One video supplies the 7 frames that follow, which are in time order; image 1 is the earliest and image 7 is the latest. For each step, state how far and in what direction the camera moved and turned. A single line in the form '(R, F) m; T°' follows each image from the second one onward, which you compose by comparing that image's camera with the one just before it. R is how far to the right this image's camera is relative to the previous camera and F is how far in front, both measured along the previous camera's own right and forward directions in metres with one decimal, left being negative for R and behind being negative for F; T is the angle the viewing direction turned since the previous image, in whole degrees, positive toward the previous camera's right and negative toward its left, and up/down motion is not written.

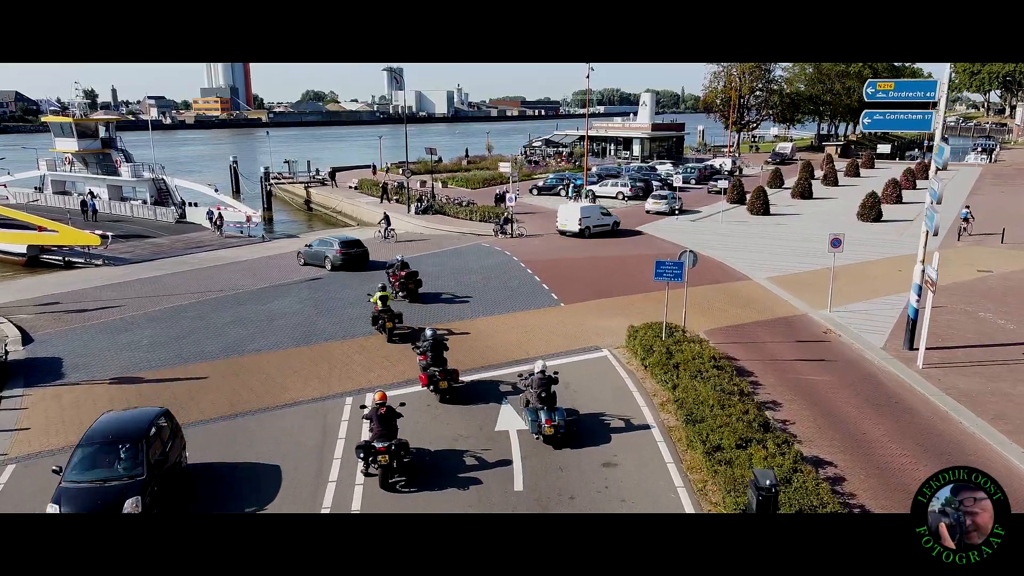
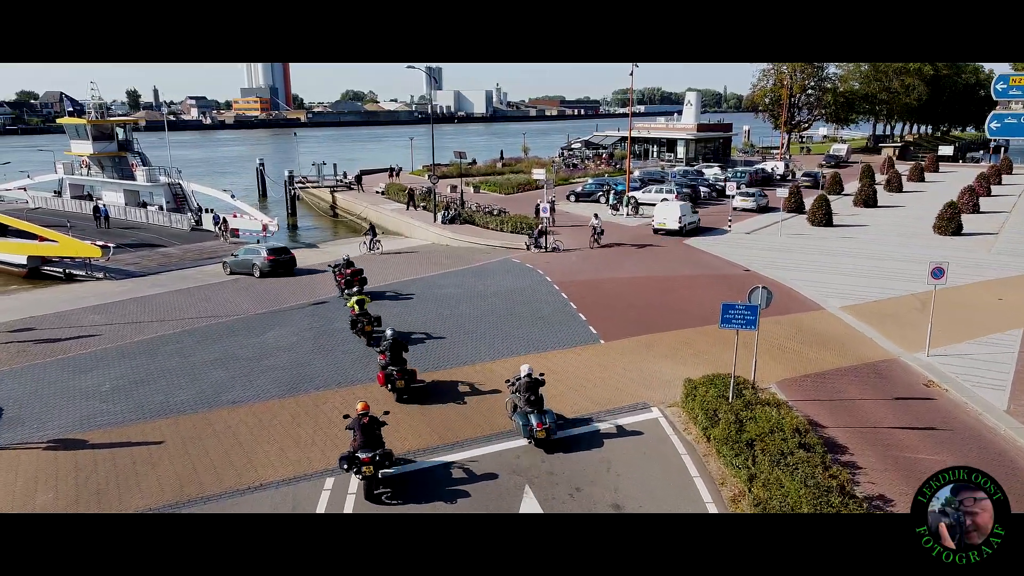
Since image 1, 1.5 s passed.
(+0.1, +2.9) m; -3°
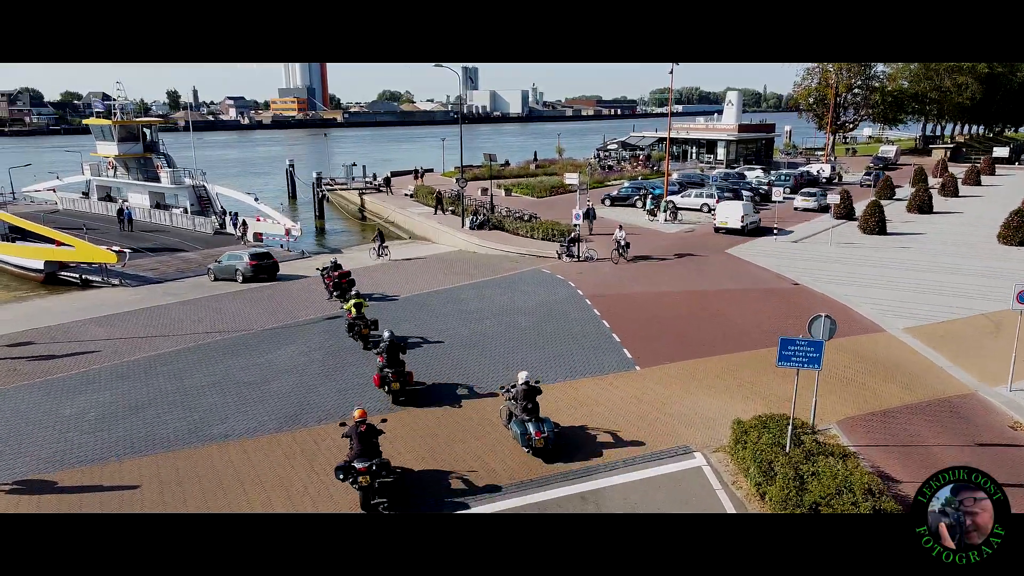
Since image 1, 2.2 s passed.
(+0.2, +1.5) m; -2°
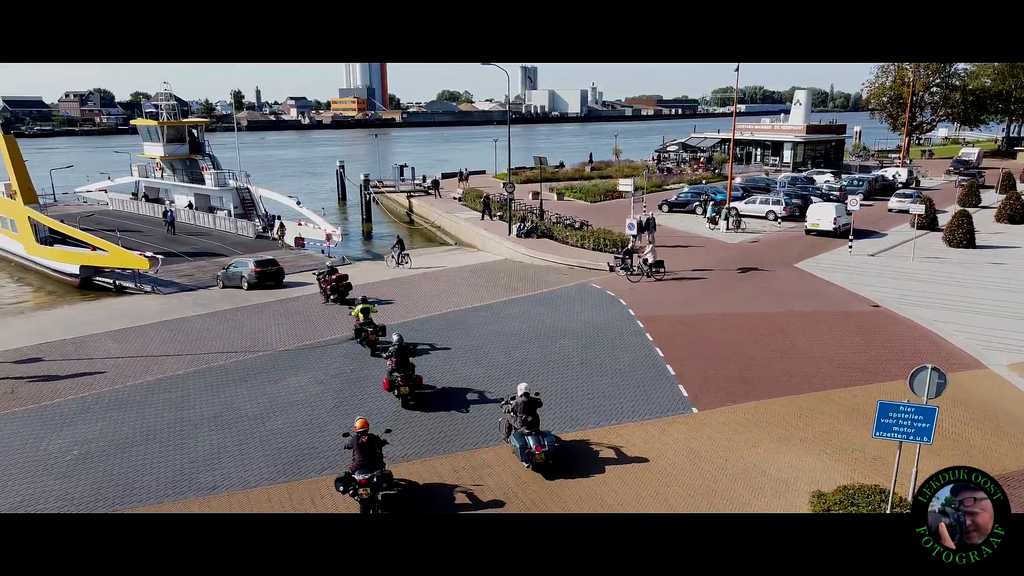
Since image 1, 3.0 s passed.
(+0.3, +1.8) m; -4°
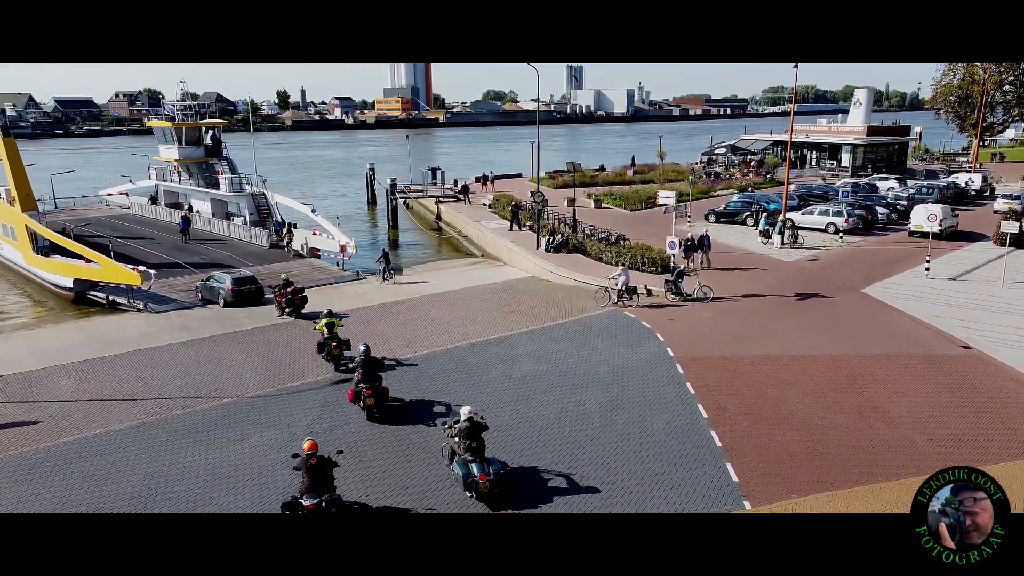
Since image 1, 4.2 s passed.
(+0.5, +2.8) m; -3°
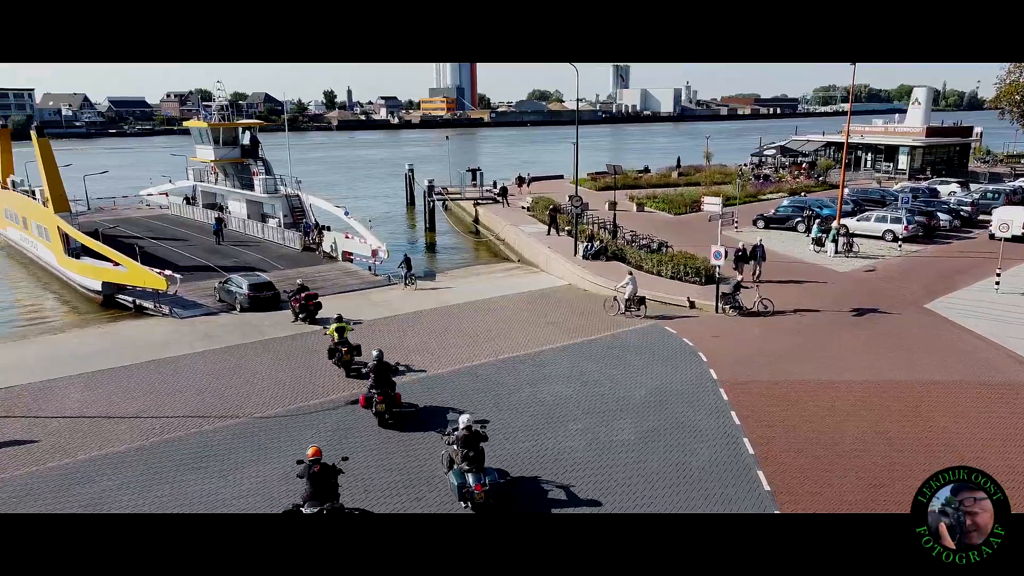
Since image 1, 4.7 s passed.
(+0.2, +1.1) m; -3°
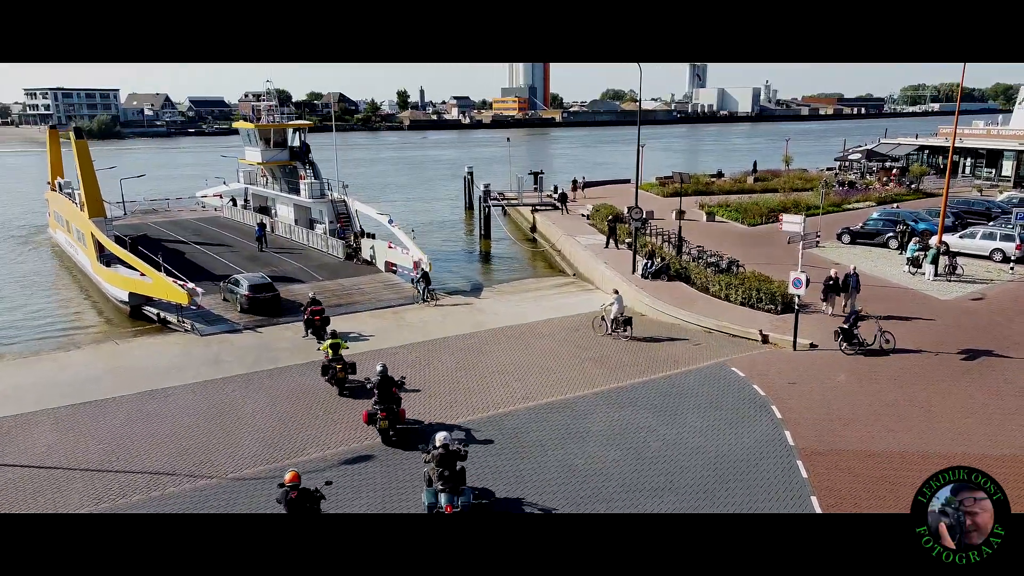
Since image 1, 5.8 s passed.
(+0.6, +2.4) m; -5°
